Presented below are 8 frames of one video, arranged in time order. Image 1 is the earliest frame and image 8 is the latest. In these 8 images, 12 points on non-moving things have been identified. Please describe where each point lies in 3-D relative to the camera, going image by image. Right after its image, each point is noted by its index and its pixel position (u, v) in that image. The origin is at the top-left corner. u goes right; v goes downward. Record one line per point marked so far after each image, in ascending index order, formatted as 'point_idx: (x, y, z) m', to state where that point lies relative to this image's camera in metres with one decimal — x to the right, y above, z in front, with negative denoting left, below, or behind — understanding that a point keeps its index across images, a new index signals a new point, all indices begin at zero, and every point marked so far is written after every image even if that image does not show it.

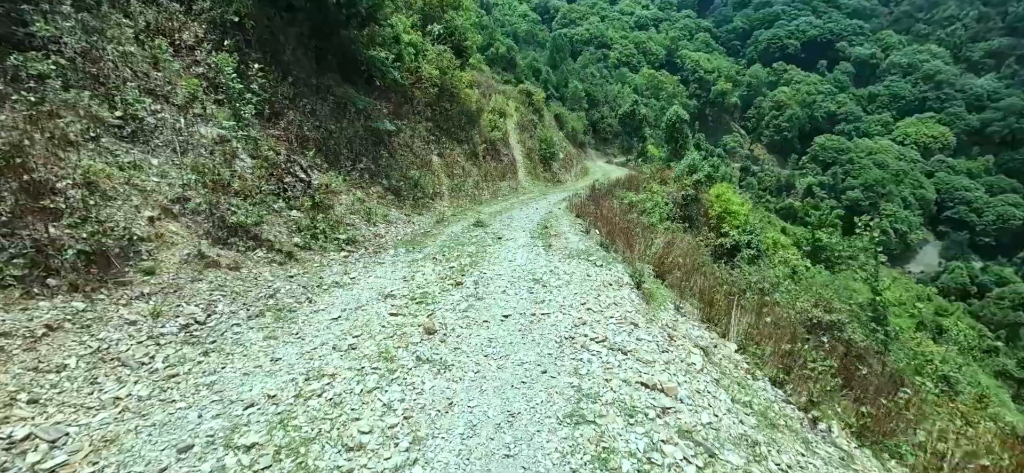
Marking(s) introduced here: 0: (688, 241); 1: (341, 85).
0: (+8.4, -0.3, +20.6) m
1: (-7.1, +6.3, +17.9) m
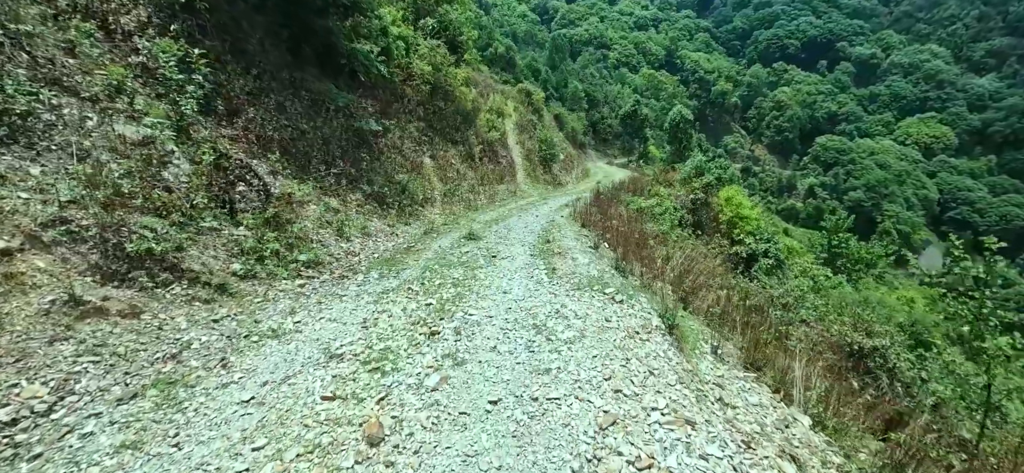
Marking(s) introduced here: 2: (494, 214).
0: (+8.3, -0.7, +18.8) m
1: (-7.2, +5.9, +16.1) m
2: (-0.9, +1.0, +19.1) m
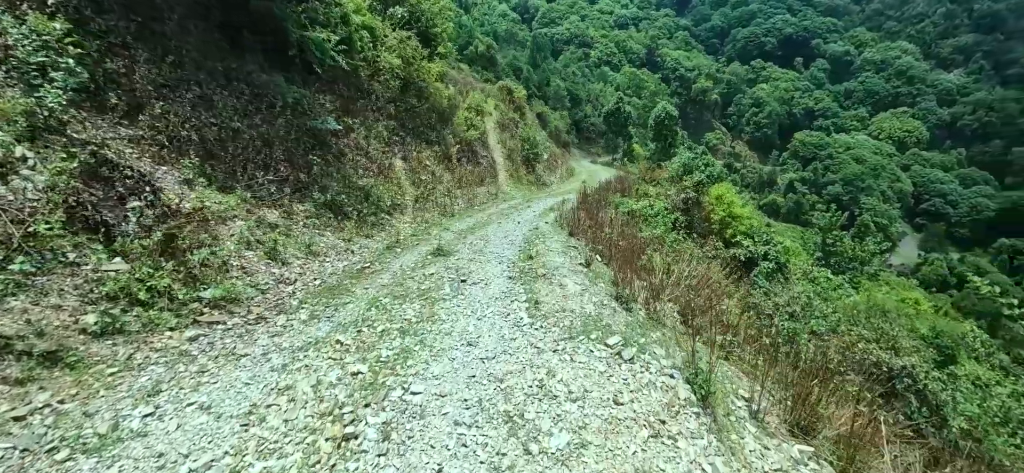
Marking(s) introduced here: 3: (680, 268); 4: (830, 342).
0: (+7.5, -0.9, +17.2) m
1: (-8.0, +5.4, +14.0) m
2: (-1.7, +0.6, +17.2) m
3: (+5.1, -1.0, +13.0) m
4: (+9.5, -3.1, +12.7) m
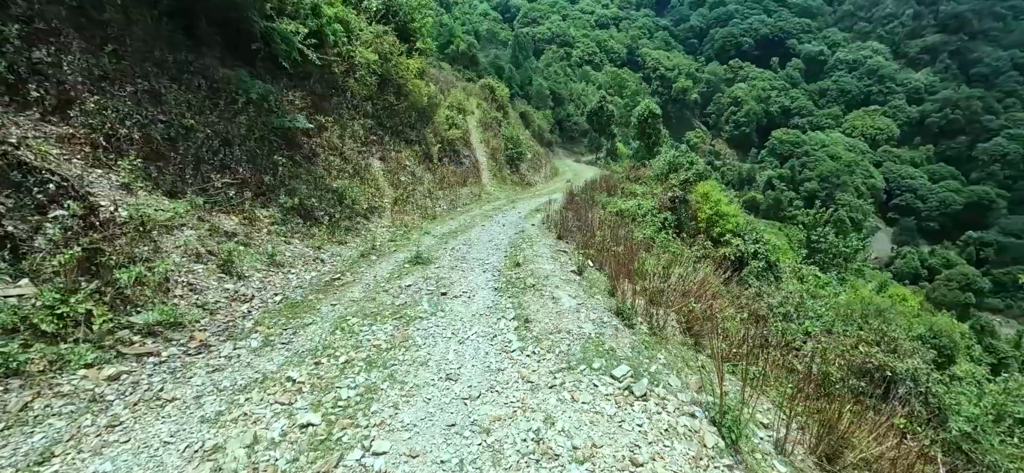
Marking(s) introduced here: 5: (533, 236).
0: (+6.9, -0.9, +16.6) m
1: (-8.6, +5.1, +12.9) m
2: (-2.3, +0.5, +16.3) m
3: (+4.7, -1.0, +12.4) m
4: (+9.1, -3.1, +12.2) m
5: (+0.7, 0.0, +13.9) m
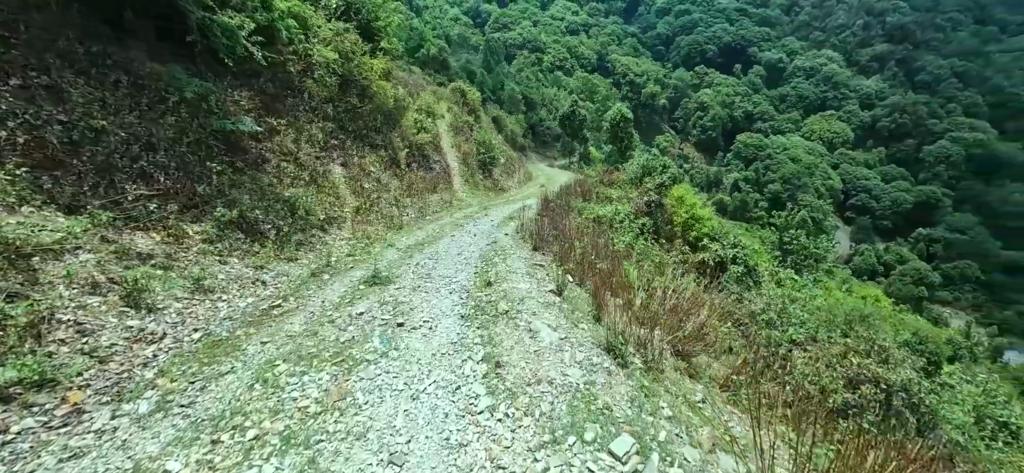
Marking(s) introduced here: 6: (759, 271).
0: (+5.9, -1.1, +16.0) m
1: (-9.4, +4.7, +11.4) m
2: (-3.3, +0.1, +15.1) m
3: (+4.0, -1.3, +11.6) m
4: (+8.4, -3.3, +11.7) m
5: (-0.1, -0.3, +12.9) m
6: (+11.5, -1.6, +20.1) m
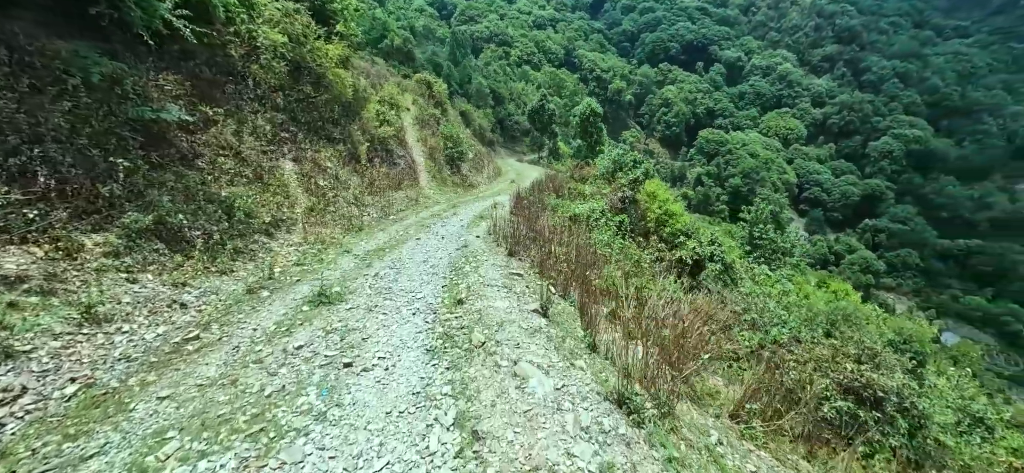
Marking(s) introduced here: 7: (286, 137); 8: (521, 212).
0: (+4.9, -1.1, +15.2) m
1: (-10.1, +4.4, +9.4) m
2: (-4.2, 0.0, +13.6) m
3: (+3.3, -1.3, +10.7) m
4: (+7.7, -3.3, +11.1) m
5: (-0.9, -0.4, +11.7) m
6: (+10.2, -1.4, +19.7) m
7: (-9.0, +4.0, +17.1) m
8: (+0.5, +1.1, +18.2) m
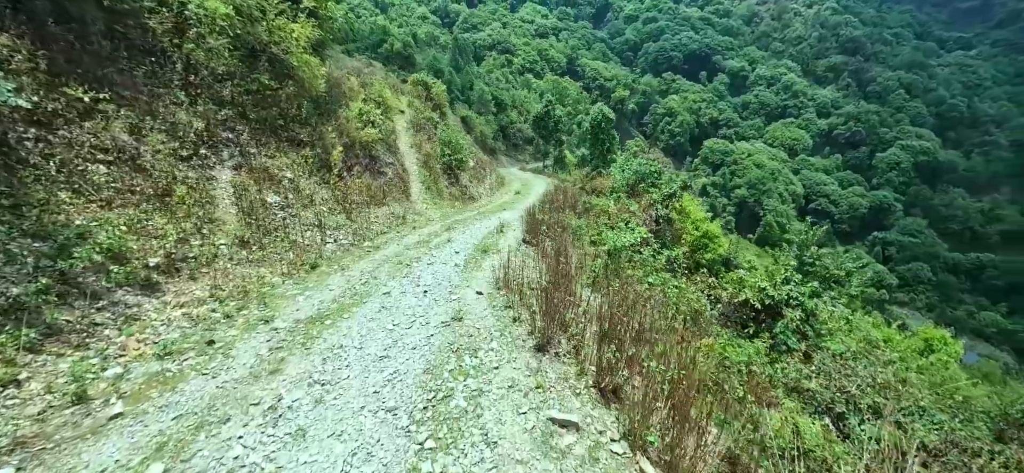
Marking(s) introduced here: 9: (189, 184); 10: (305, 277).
0: (+5.3, -2.2, +10.8) m
1: (-9.7, +3.6, +5.2) m
2: (-3.8, -1.0, +9.3) m
3: (+3.7, -2.3, +6.3) m
4: (+8.1, -4.3, +6.7) m
5: (-0.5, -1.4, +7.3) m
6: (+10.6, -2.7, +15.3) m
7: (-8.6, +3.0, +12.8) m
8: (+0.9, 0.0, +13.8) m
9: (-7.8, +1.2, +10.2) m
10: (-4.9, -0.9, +10.3) m
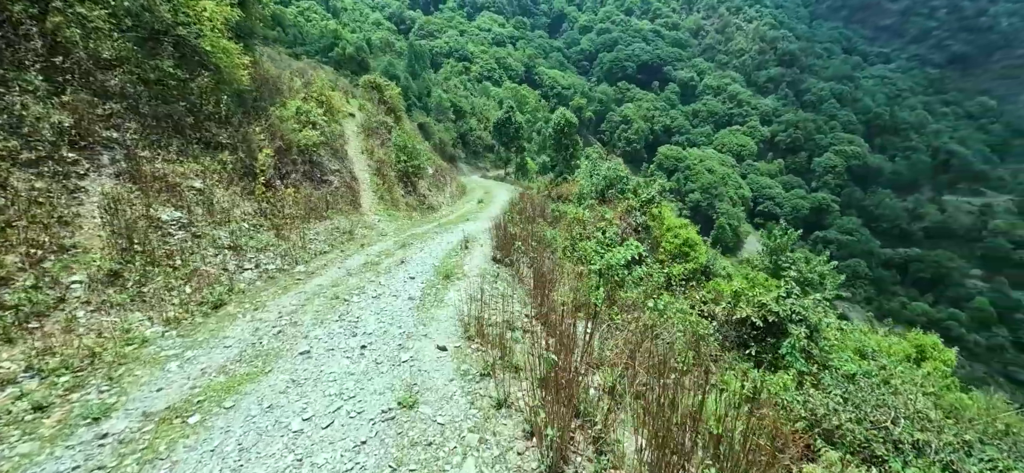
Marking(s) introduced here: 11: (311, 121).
0: (+4.8, -2.5, +9.0) m
1: (-9.8, +3.0, +2.1) m
2: (-4.2, -1.5, +6.7) m
3: (+3.5, -2.5, +4.3) m
4: (+7.9, -4.4, +5.1) m
5: (-0.7, -1.7, +5.0) m
6: (+9.6, -2.9, +13.9) m
7: (-9.4, +2.3, +9.8) m
8: (0.0, -0.5, +11.6) m
9: (-8.3, +0.6, +7.3) m
10: (-5.4, -1.5, +7.6) m
11: (-9.2, +5.1, +19.3) m
